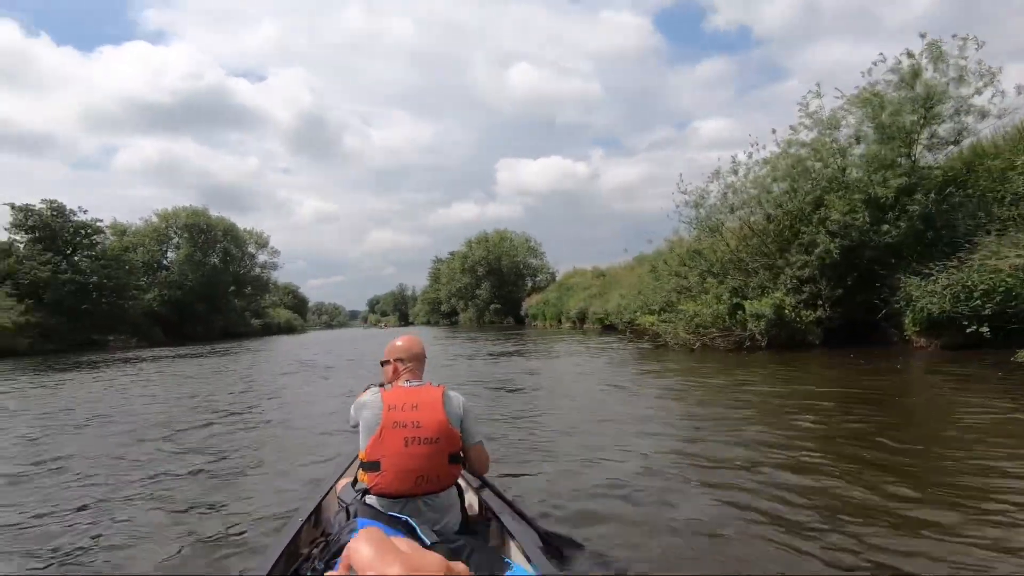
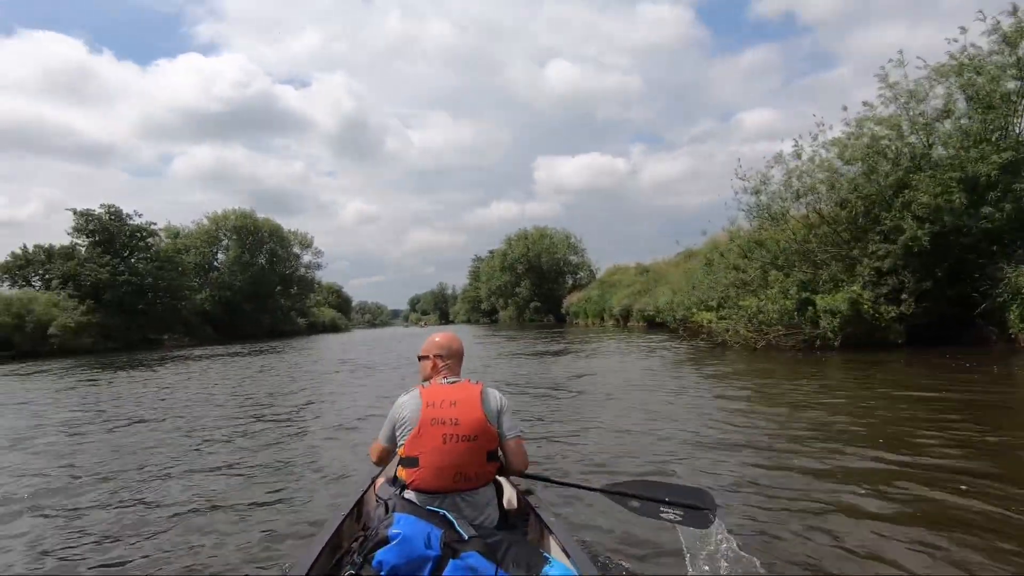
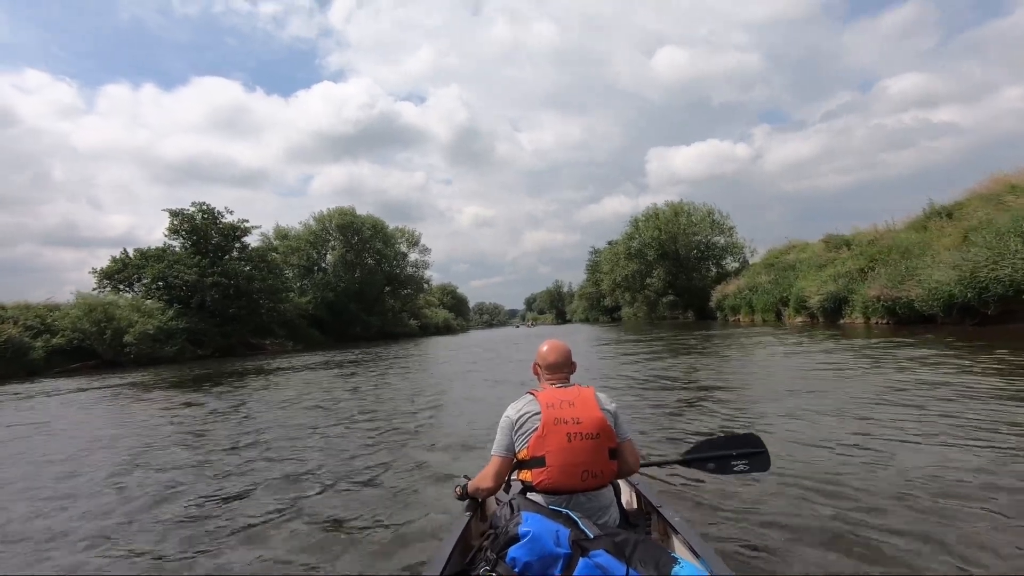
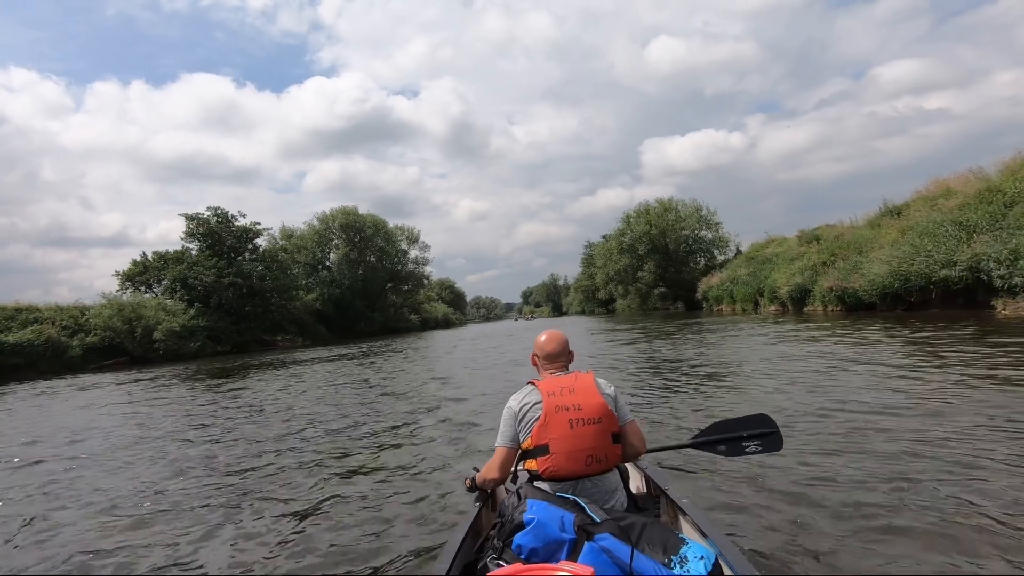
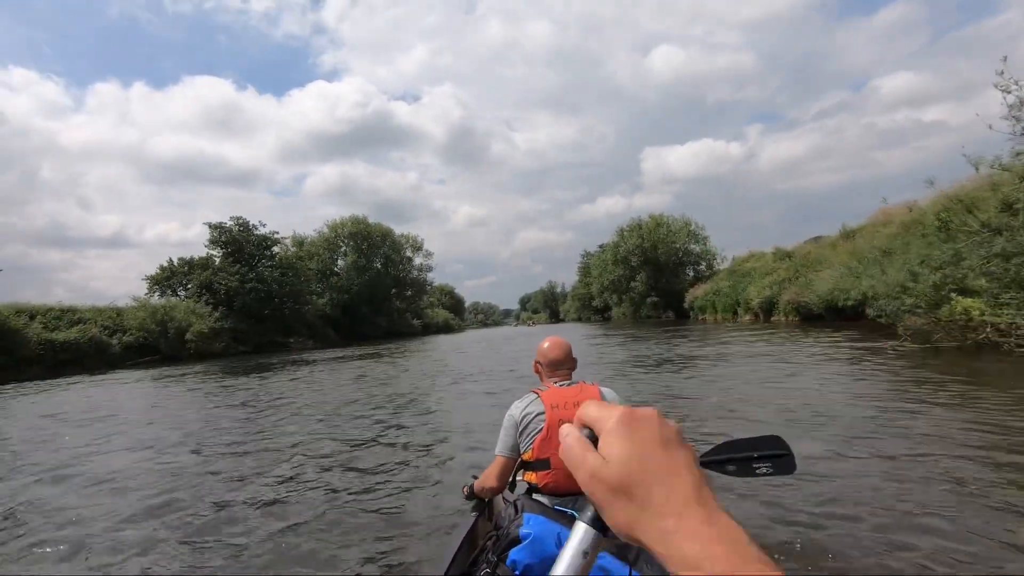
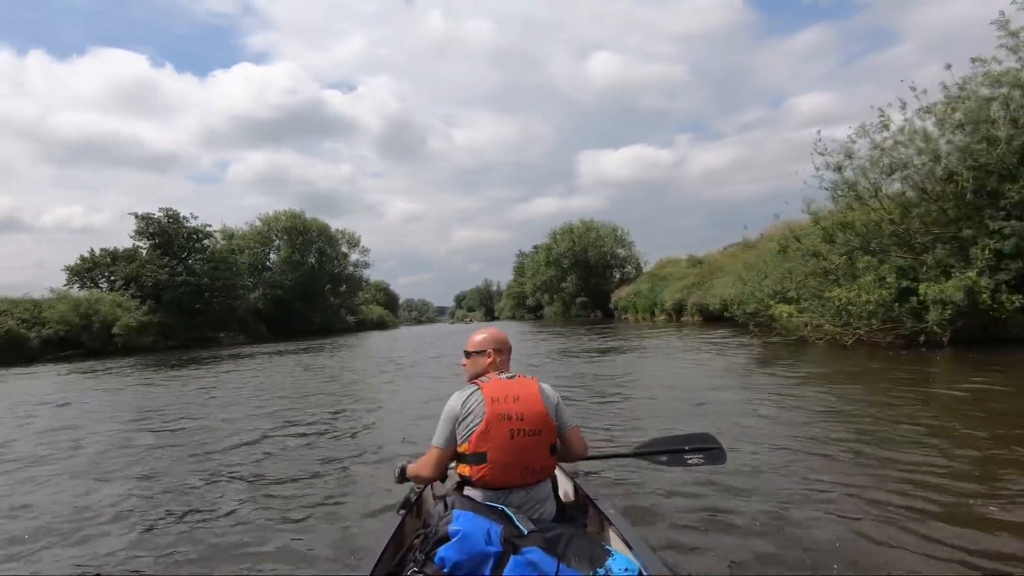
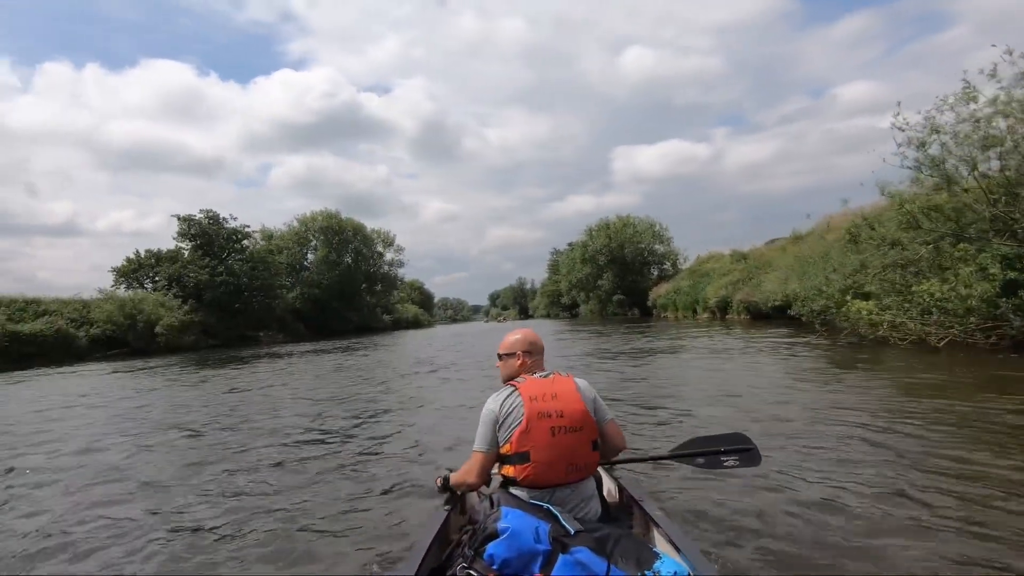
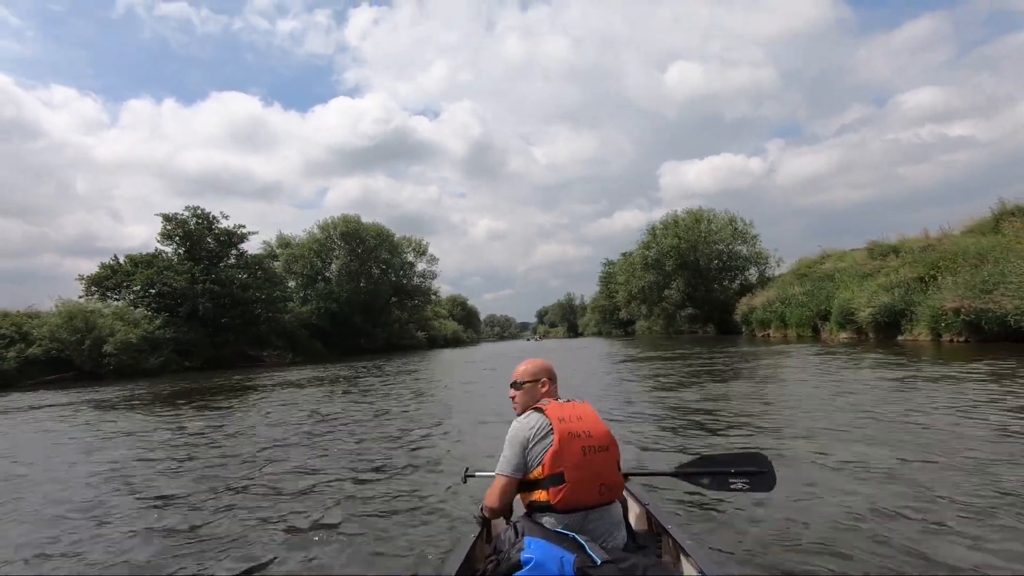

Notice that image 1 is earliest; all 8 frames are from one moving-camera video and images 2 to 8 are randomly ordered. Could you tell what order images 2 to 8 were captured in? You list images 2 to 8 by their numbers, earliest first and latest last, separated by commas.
2, 6, 7, 5, 4, 3, 8
